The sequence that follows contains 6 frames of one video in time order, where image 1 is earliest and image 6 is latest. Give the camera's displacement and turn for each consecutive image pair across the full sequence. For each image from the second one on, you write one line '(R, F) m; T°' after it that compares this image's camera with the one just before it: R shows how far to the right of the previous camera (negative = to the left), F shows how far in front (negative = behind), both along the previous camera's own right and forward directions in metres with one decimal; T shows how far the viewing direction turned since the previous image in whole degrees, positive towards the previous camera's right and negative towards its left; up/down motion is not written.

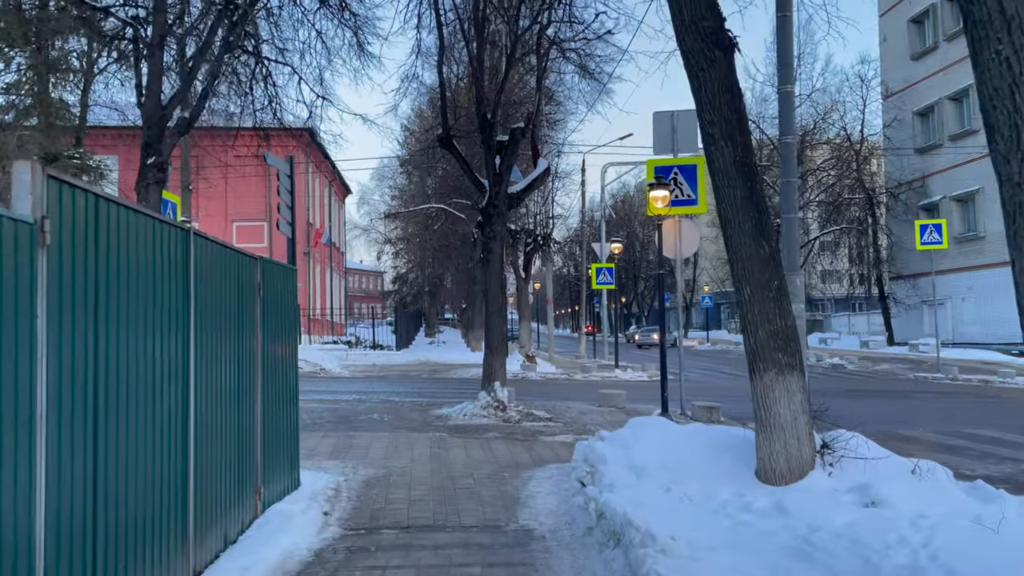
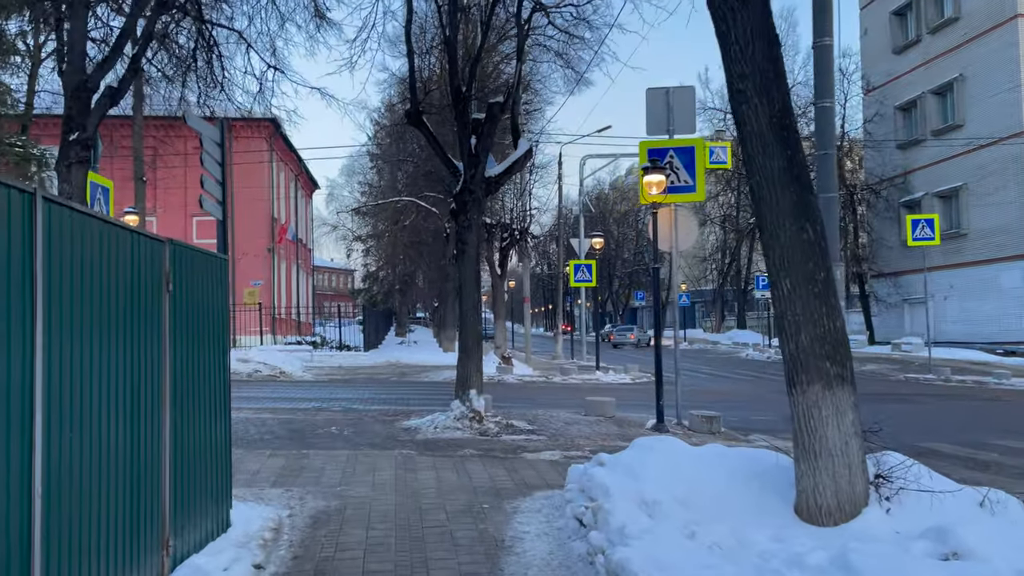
(-0.1, +1.5) m; +2°
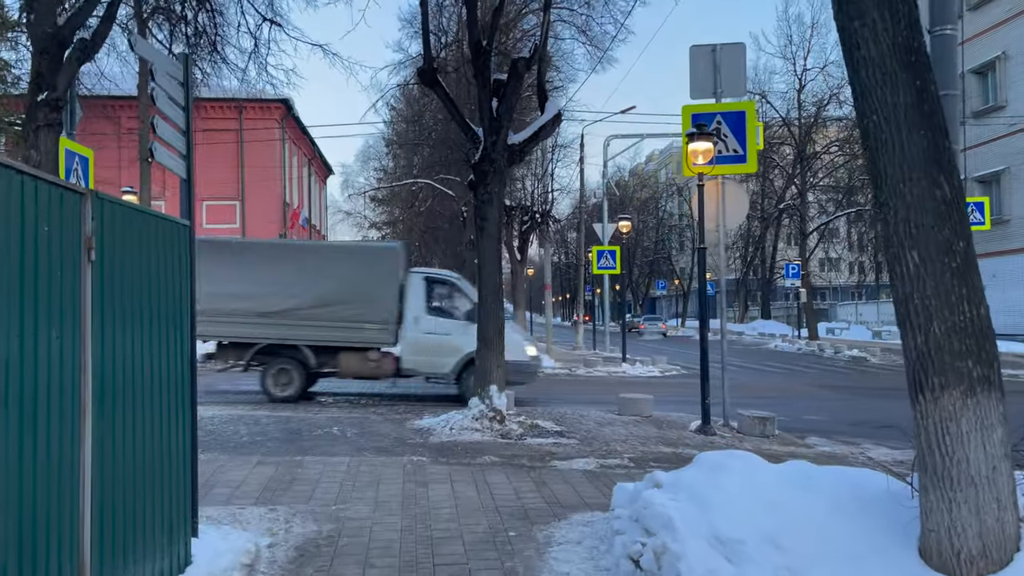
(-0.1, +1.4) m; -1°
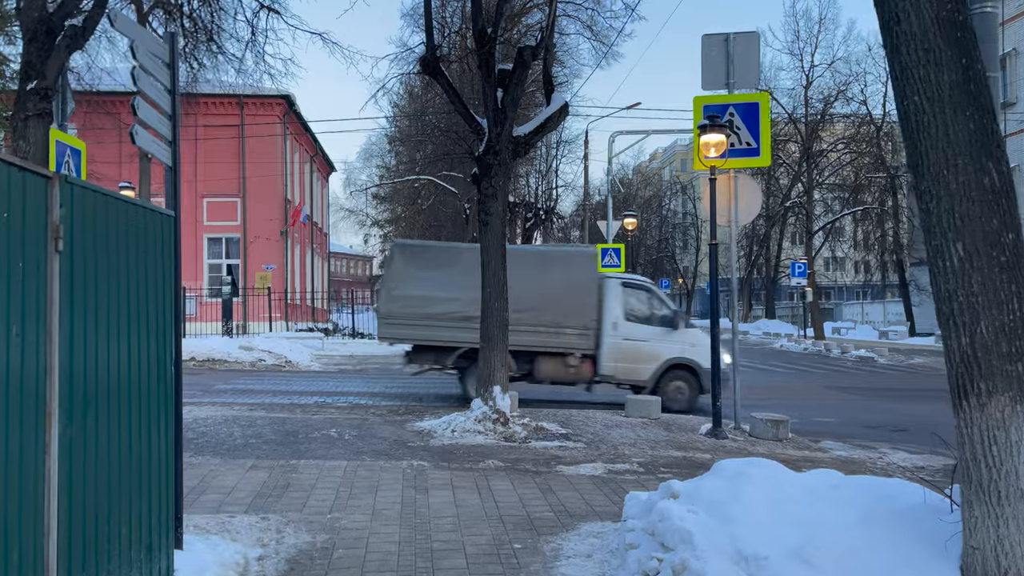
(0.0, +0.4) m; 0°
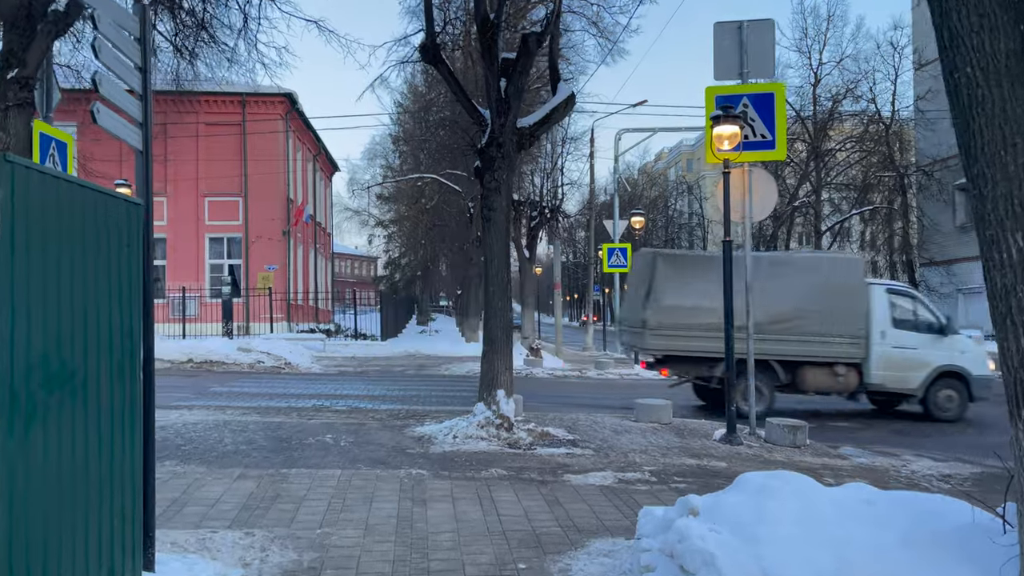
(0.0, +0.5) m; 0°
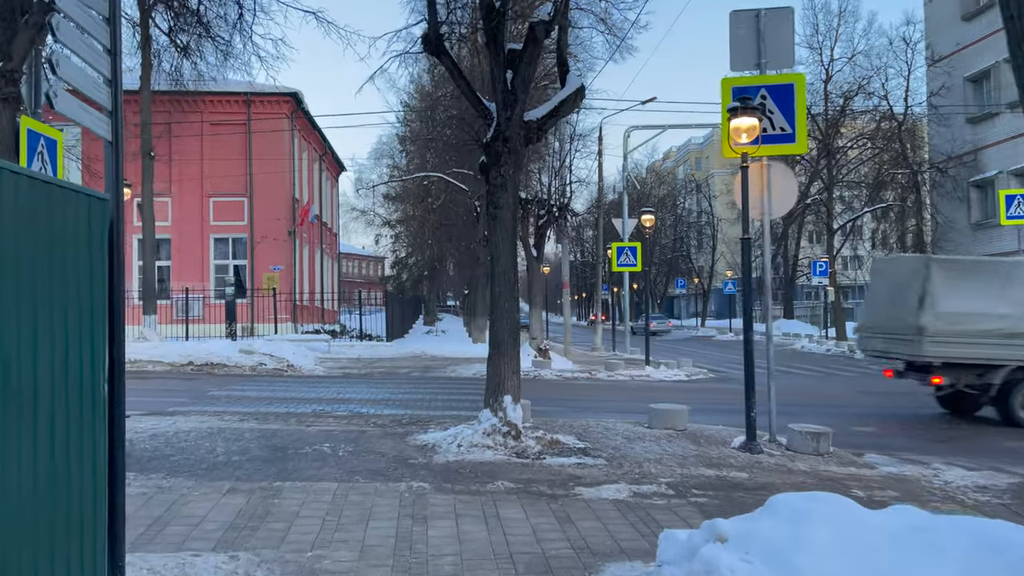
(0.0, +0.5) m; -1°
